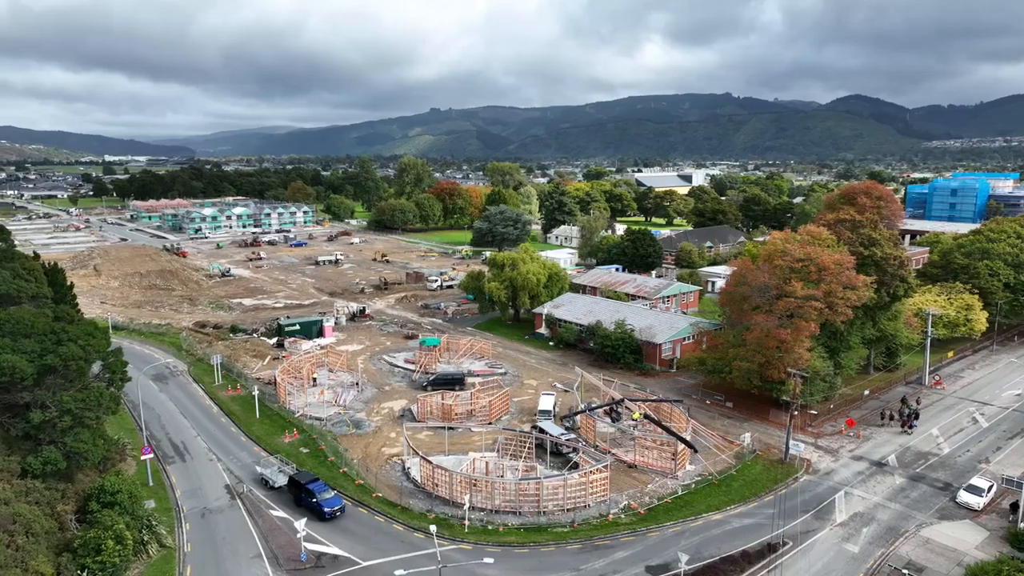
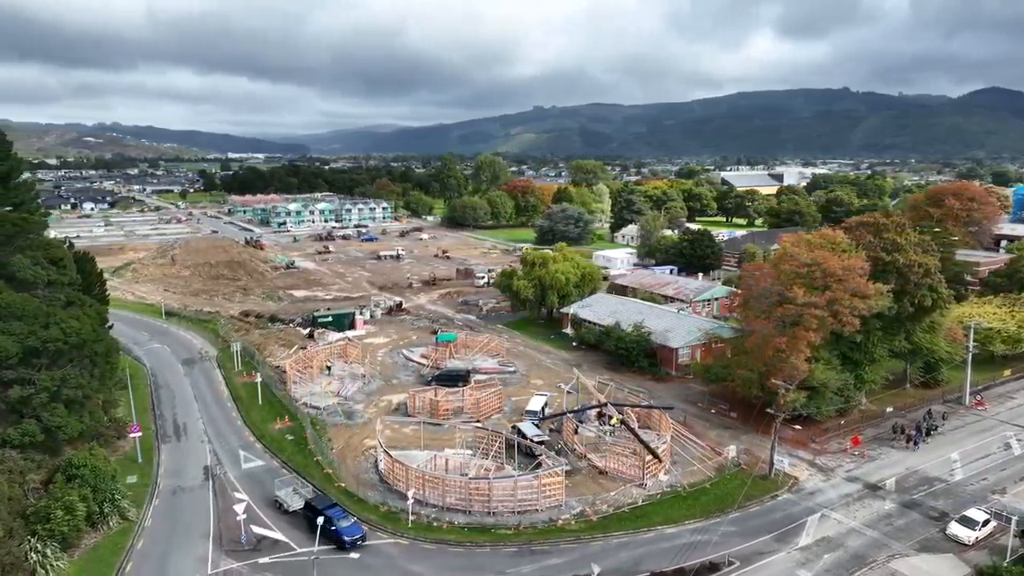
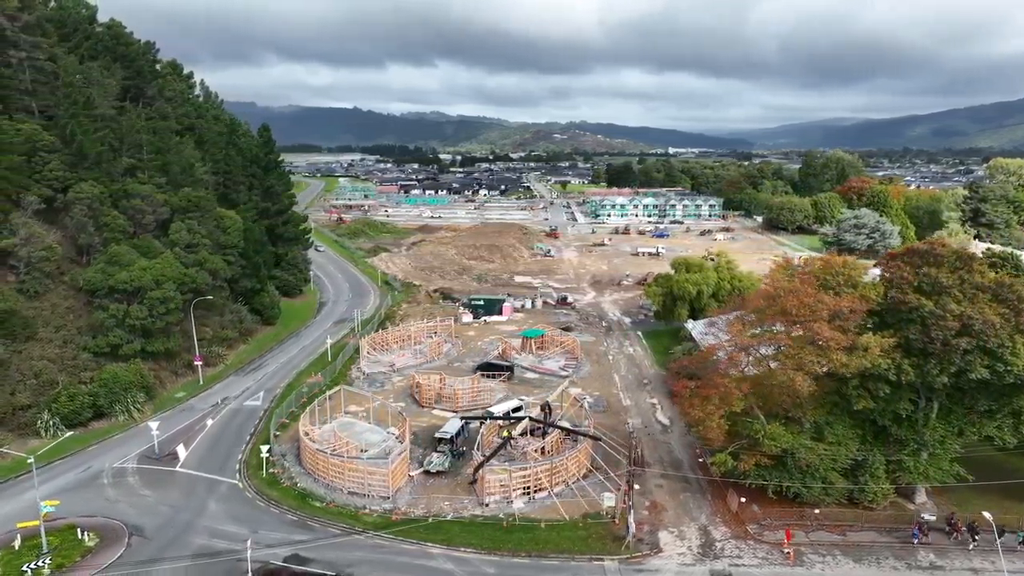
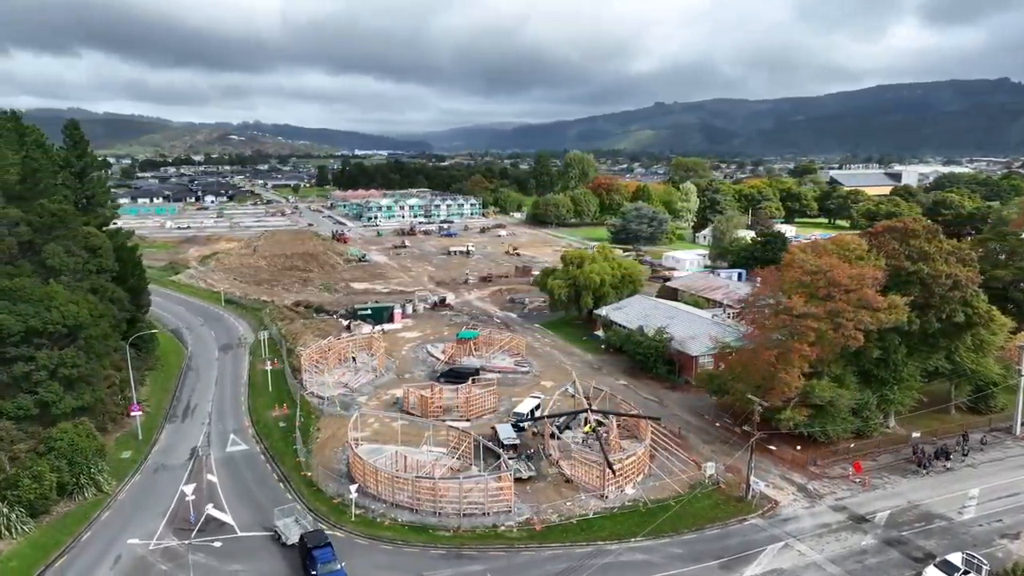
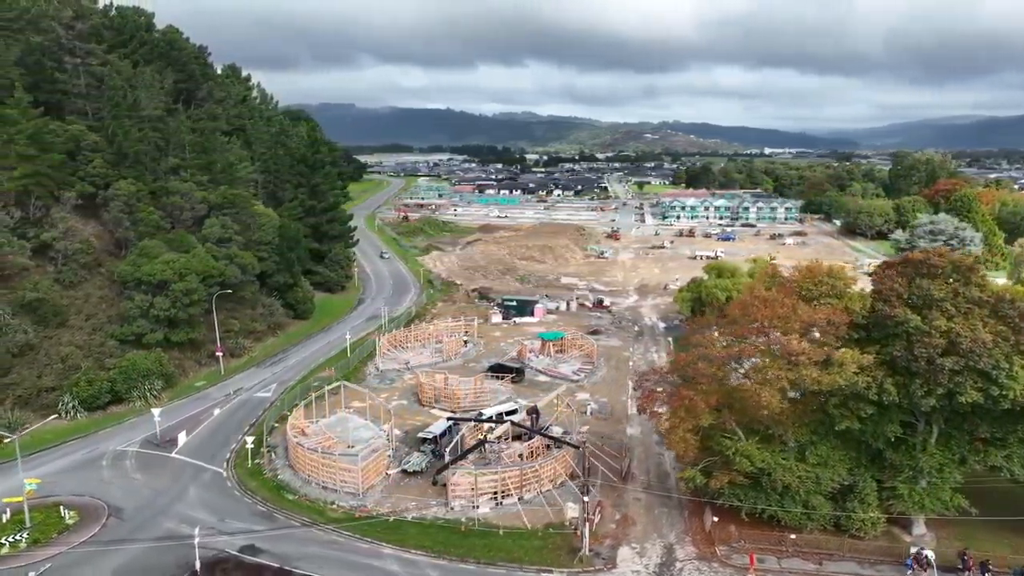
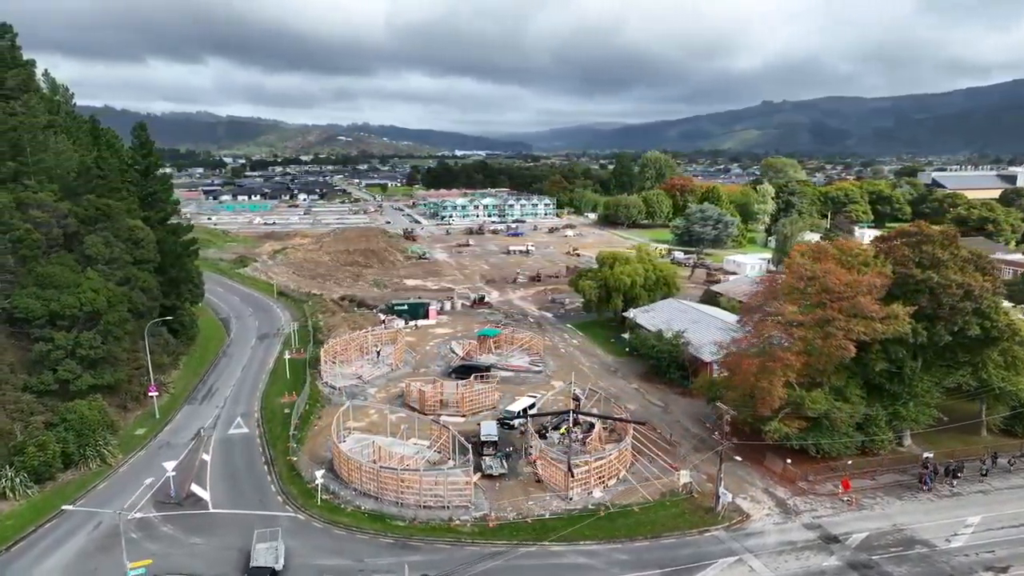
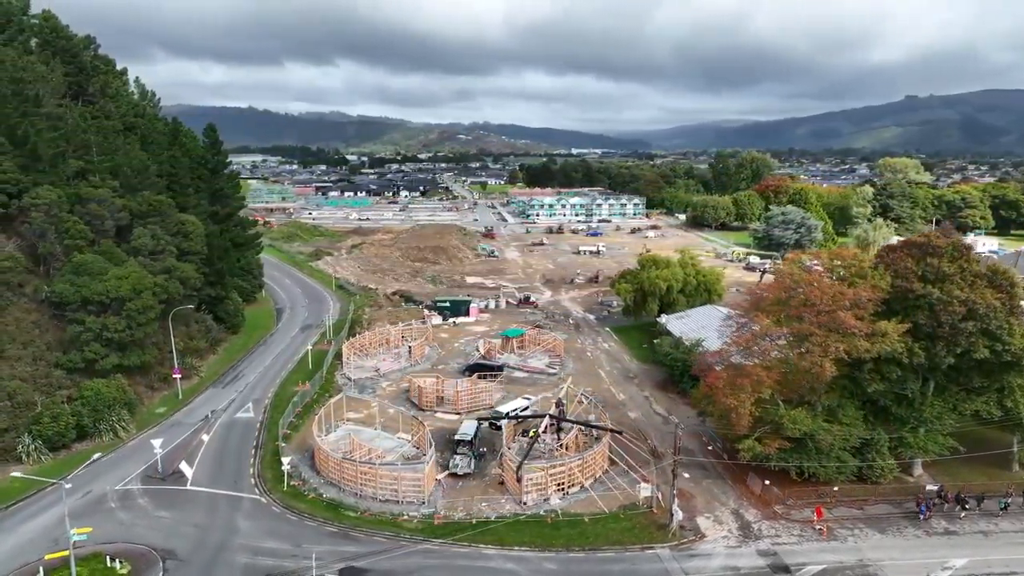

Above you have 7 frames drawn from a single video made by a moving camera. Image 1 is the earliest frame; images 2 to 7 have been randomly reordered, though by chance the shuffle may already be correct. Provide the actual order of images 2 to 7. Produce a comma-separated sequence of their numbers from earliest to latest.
2, 4, 6, 7, 3, 5
